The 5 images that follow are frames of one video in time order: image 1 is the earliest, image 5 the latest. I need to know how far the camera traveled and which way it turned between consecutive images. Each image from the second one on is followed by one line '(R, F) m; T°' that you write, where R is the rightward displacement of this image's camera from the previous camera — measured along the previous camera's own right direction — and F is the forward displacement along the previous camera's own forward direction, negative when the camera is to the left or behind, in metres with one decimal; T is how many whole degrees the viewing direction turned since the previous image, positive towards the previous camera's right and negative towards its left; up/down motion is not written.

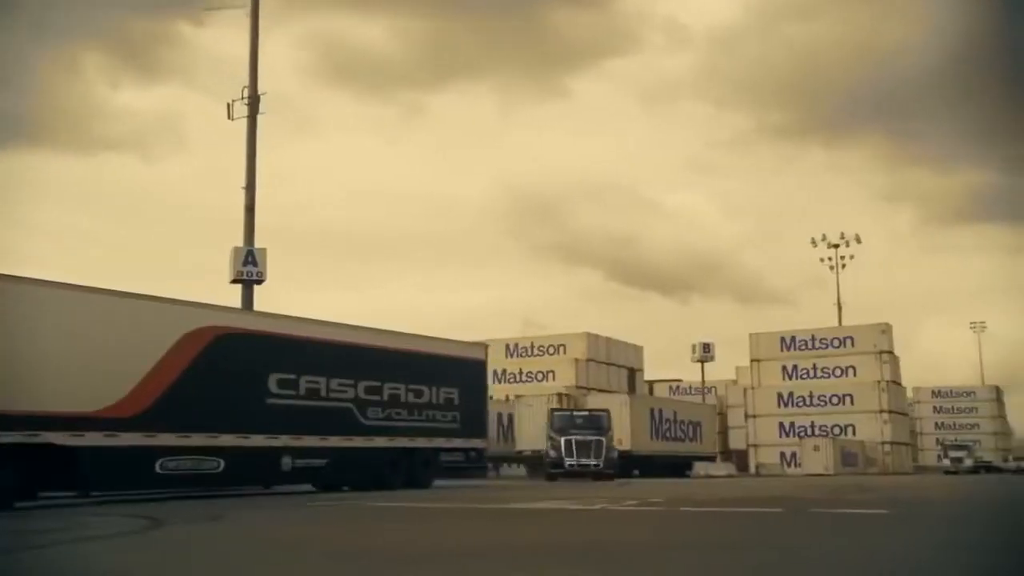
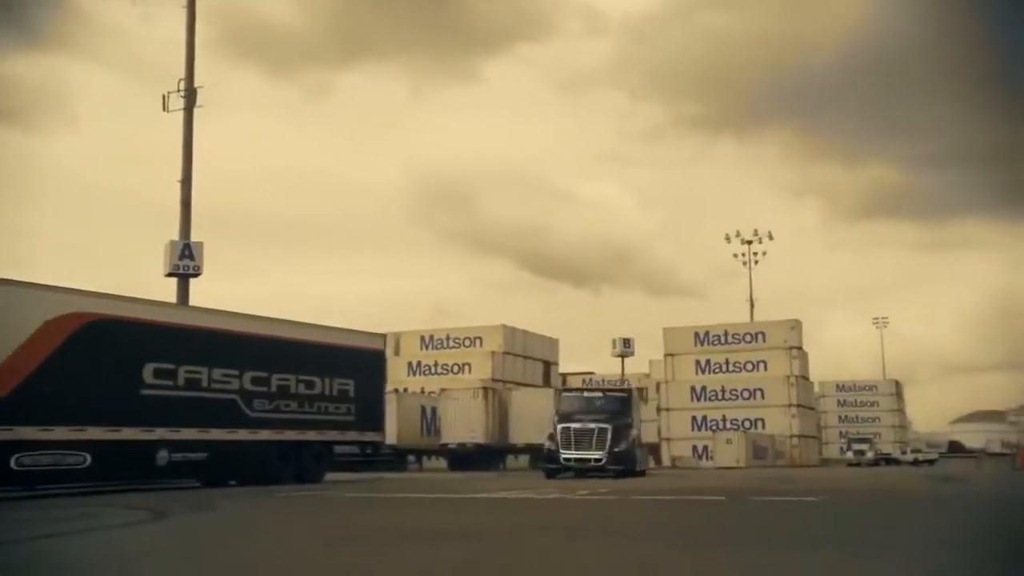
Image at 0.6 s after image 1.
(-1.6, +0.7) m; +9°
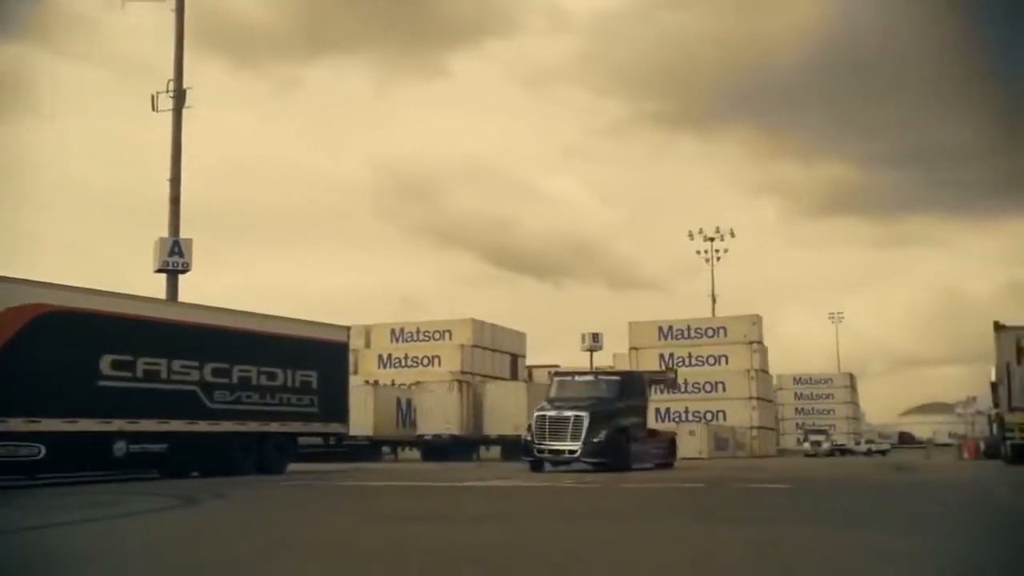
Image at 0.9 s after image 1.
(-0.7, -0.4) m; +3°
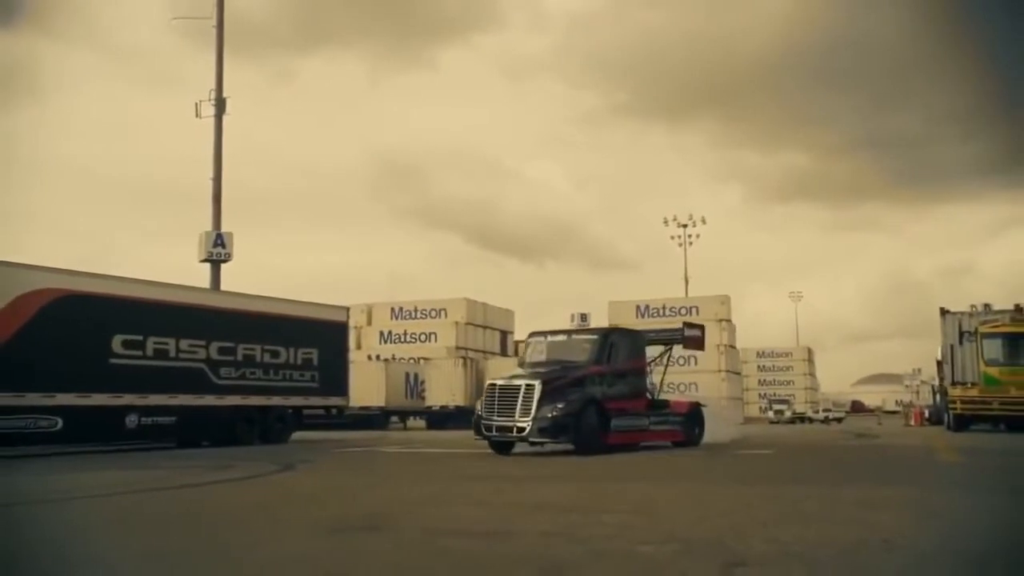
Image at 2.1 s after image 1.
(-1.1, -2.0) m; +3°
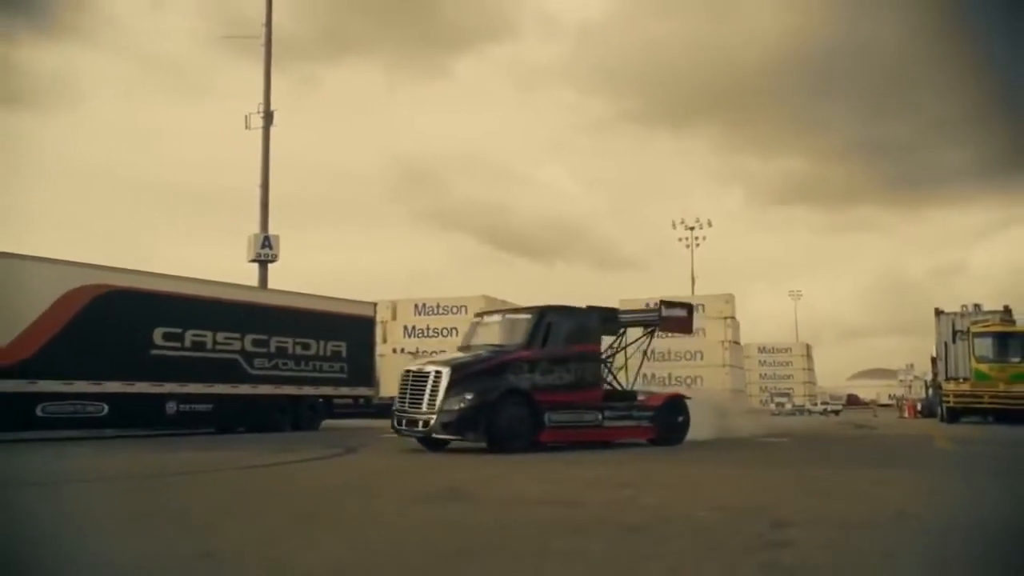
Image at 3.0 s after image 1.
(-0.7, -1.4) m; +1°
